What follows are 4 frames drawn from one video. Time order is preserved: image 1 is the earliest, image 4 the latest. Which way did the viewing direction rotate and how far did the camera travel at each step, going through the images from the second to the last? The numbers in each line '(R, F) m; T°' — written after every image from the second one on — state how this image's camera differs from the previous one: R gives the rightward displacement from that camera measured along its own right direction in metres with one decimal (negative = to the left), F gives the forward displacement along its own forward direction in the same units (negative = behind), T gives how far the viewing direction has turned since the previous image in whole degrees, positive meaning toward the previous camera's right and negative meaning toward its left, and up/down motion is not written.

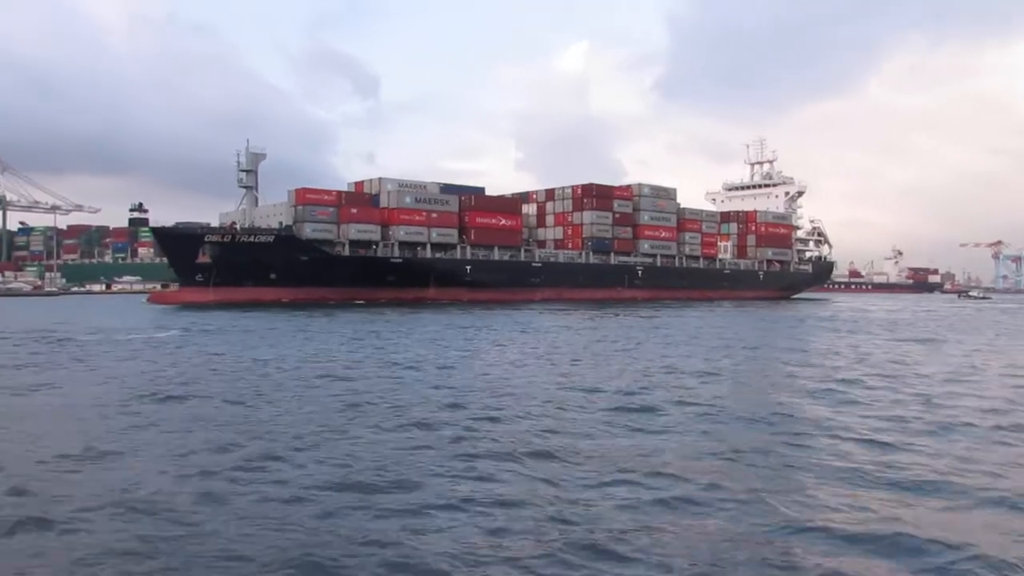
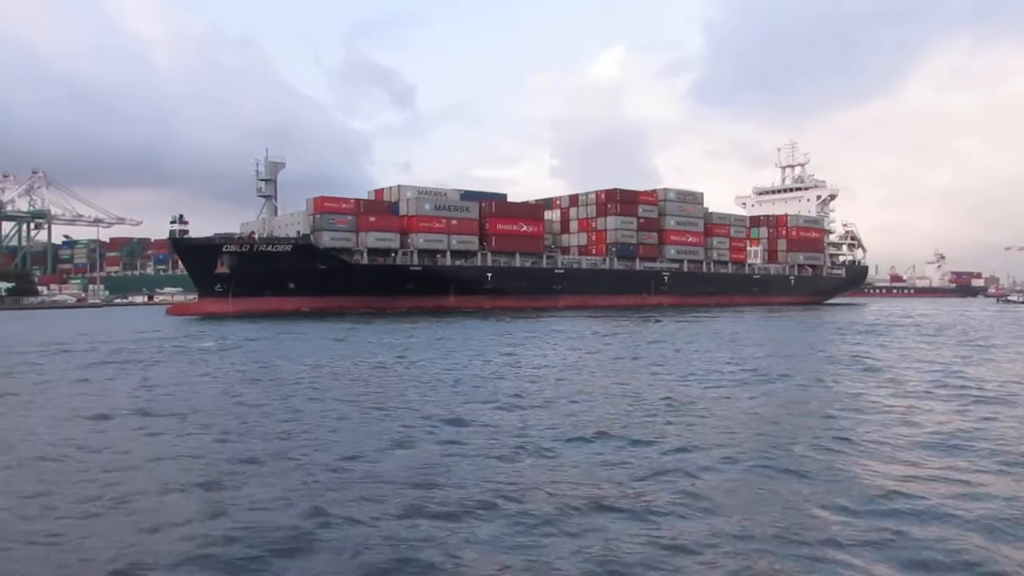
(+0.4, +0.5) m; -2°
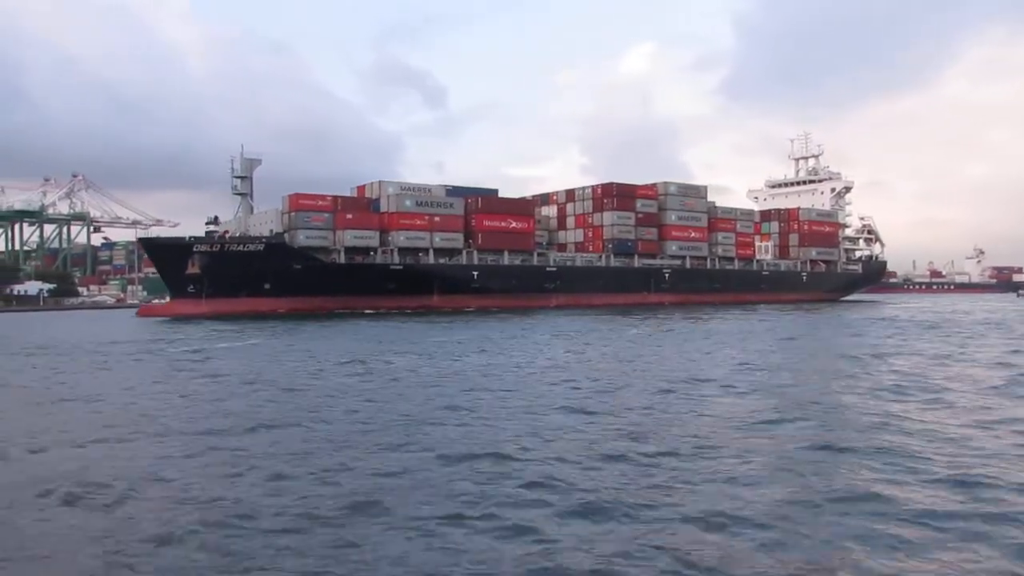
(+1.5, +1.3) m; -2°
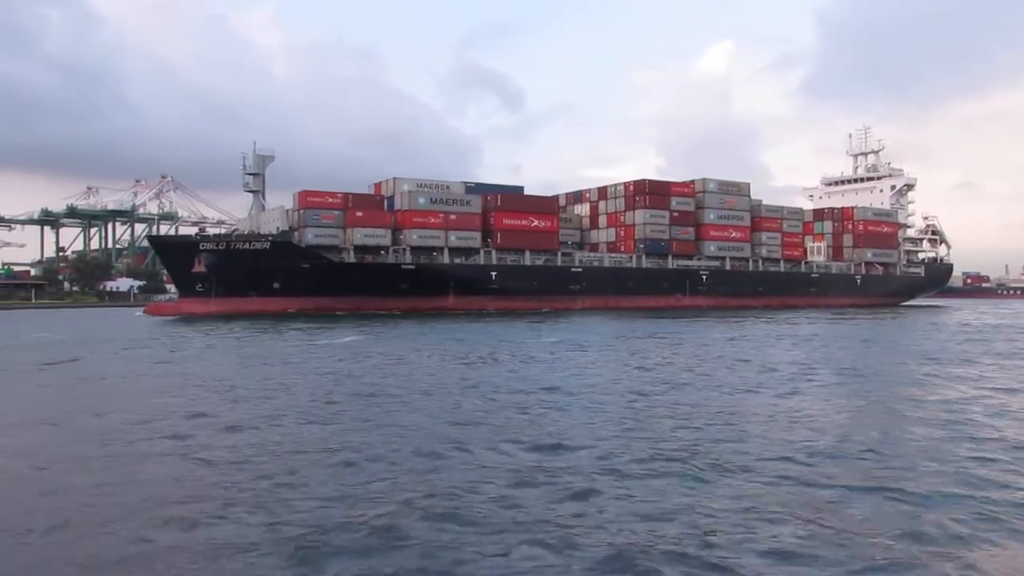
(+1.5, +1.5) m; -5°
